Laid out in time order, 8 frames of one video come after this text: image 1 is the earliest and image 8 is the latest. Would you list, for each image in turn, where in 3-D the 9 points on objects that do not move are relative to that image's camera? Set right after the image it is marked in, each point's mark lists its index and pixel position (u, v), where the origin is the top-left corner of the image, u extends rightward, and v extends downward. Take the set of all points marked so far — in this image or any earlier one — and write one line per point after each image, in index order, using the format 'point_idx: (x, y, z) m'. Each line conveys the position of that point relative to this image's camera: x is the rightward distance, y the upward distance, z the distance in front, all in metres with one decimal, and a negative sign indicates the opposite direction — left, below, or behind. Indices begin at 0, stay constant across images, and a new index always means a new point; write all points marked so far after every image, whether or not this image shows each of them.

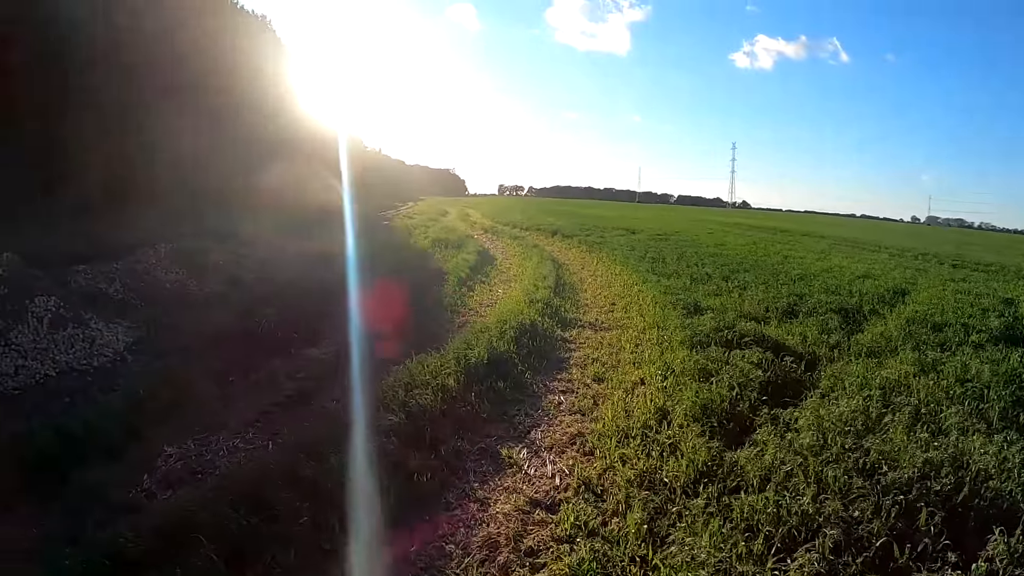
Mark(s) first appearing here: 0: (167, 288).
0: (-8.2, +0.1, +13.8) m
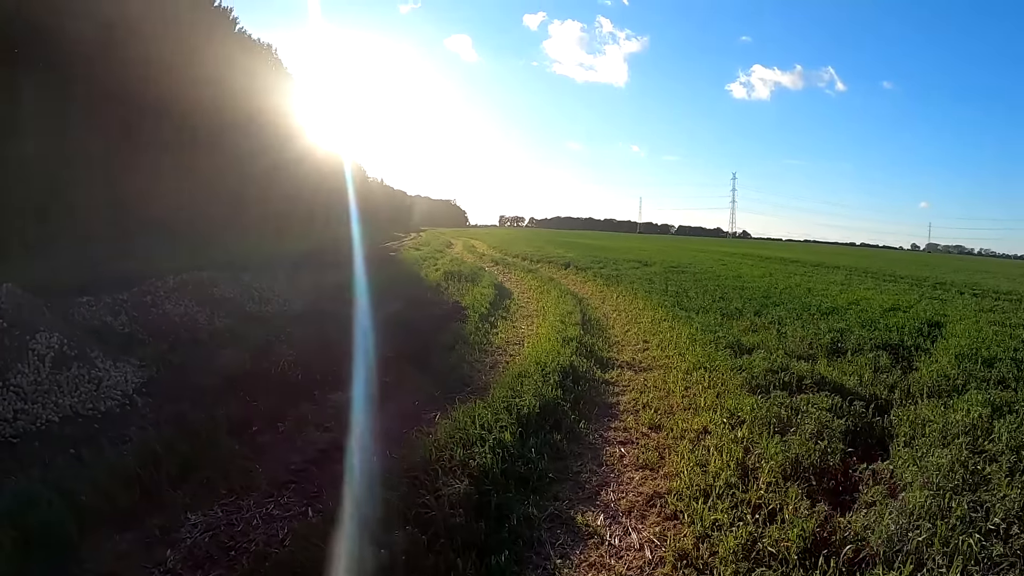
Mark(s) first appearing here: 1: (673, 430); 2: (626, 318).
0: (-7.5, -0.7, +13.1) m
1: (+2.3, -2.0, +8.3) m
2: (+3.4, -1.0, +17.3) m
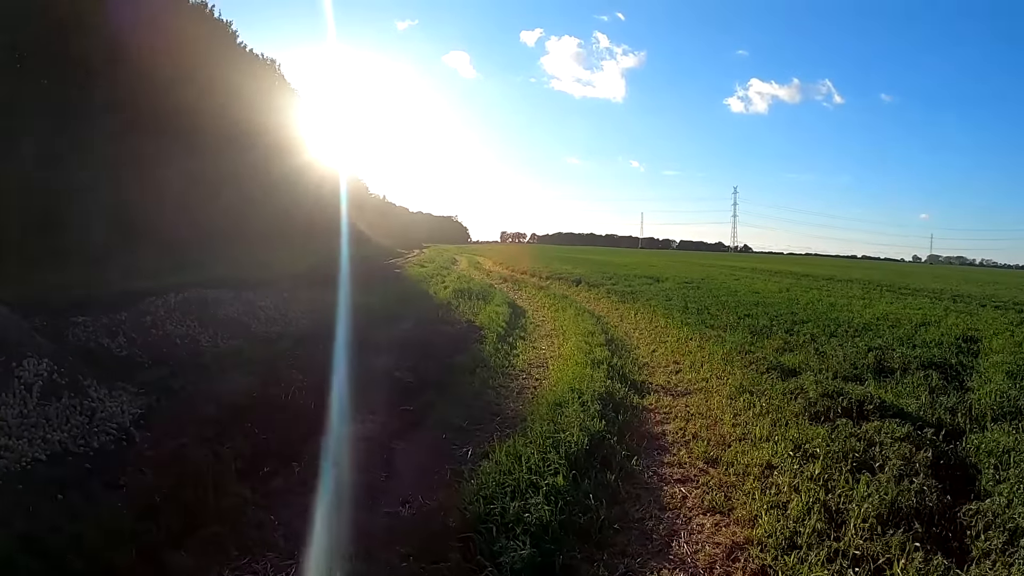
0: (-7.0, -1.1, +12.3) m
1: (+2.8, -2.2, +7.4) m
2: (+3.9, -1.4, +16.5) m
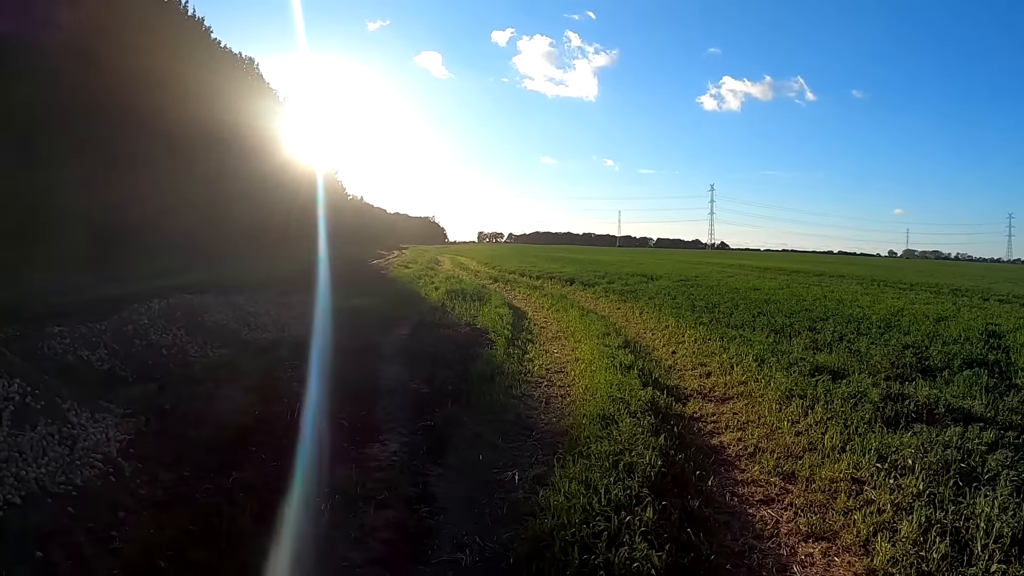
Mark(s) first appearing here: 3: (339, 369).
0: (-6.6, -1.3, +11.1) m
1: (+3.4, -2.2, +6.6) m
2: (+4.2, -1.4, +15.7) m
3: (-3.6, -1.6, +12.2) m
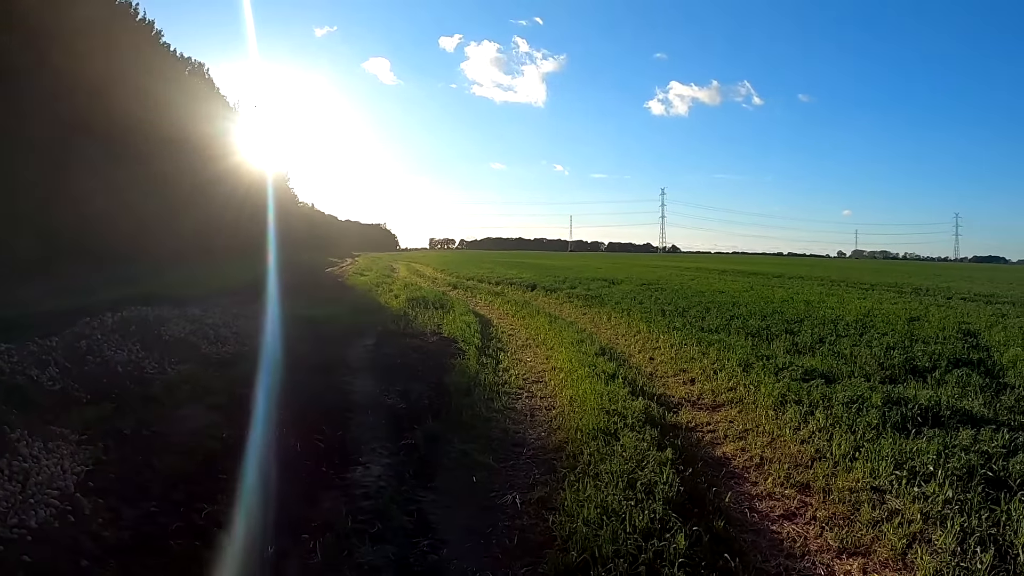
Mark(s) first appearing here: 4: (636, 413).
0: (-6.9, -1.5, +10.1) m
1: (+3.4, -2.2, +6.4) m
2: (+3.4, -1.5, +15.5) m
3: (-4.0, -1.8, +11.4) m
4: (+1.8, -1.8, +8.7) m
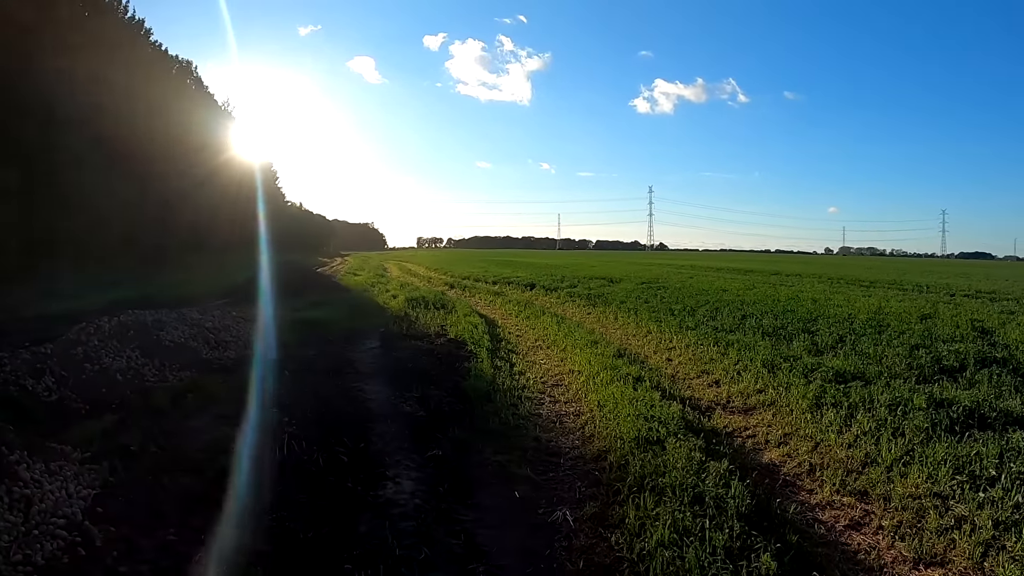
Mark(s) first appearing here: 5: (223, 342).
0: (-6.4, -1.6, +9.5) m
1: (+4.0, -2.2, +6.1) m
2: (+3.7, -1.5, +15.2) m
3: (-3.6, -1.9, +10.9) m
4: (+2.3, -1.8, +8.3) m
5: (-6.9, -1.3, +13.9) m
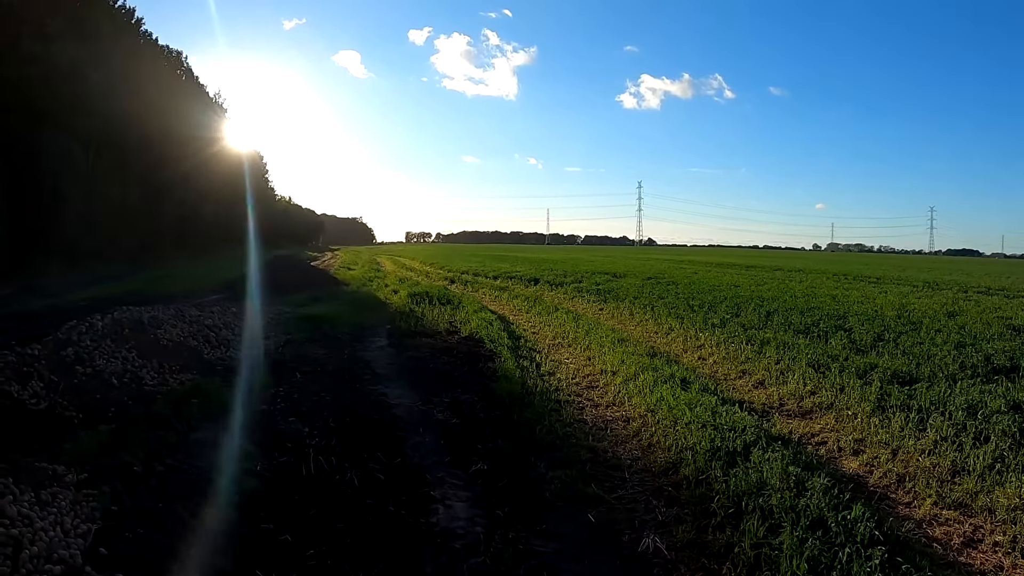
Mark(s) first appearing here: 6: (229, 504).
0: (-5.8, -1.5, +8.5) m
1: (+4.7, -2.2, +5.3) m
2: (+4.3, -1.3, +14.4) m
3: (-3.0, -1.8, +10.0) m
4: (+3.0, -1.8, +7.5) m
5: (-6.4, -1.2, +12.9) m
6: (-2.9, -2.1, +5.9) m
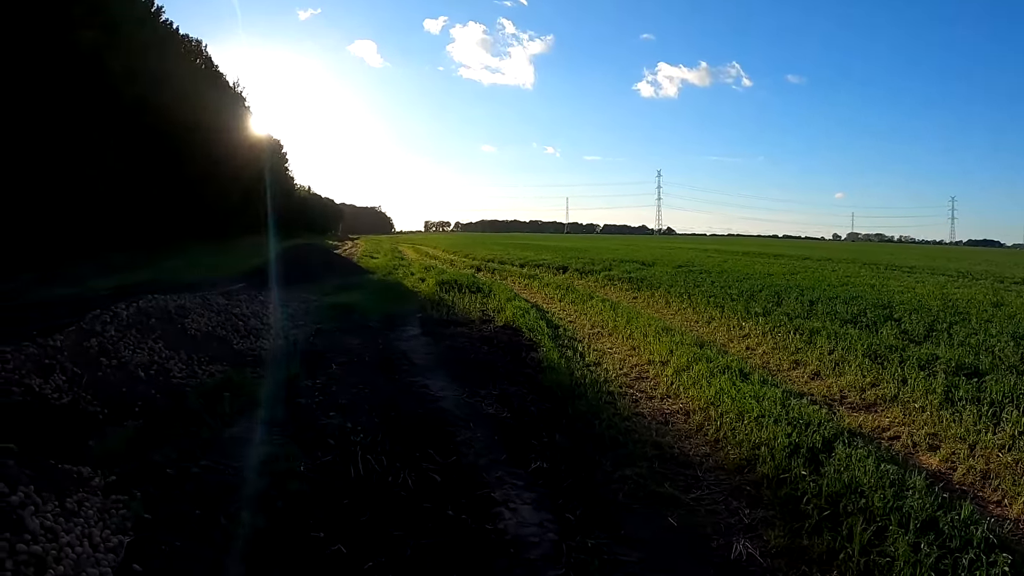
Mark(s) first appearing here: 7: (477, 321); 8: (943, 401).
0: (-5.0, -1.3, +8.0) m
1: (+5.4, -2.0, +4.4) m
2: (+5.2, -1.0, +13.6) m
3: (-2.2, -1.6, +9.4) m
4: (+3.7, -1.6, +6.7) m
5: (-5.5, -0.9, +12.3) m
6: (-2.2, -2.0, +5.2) m
7: (-0.8, -0.9, +15.9) m
8: (+6.2, -1.6, +7.6) m
